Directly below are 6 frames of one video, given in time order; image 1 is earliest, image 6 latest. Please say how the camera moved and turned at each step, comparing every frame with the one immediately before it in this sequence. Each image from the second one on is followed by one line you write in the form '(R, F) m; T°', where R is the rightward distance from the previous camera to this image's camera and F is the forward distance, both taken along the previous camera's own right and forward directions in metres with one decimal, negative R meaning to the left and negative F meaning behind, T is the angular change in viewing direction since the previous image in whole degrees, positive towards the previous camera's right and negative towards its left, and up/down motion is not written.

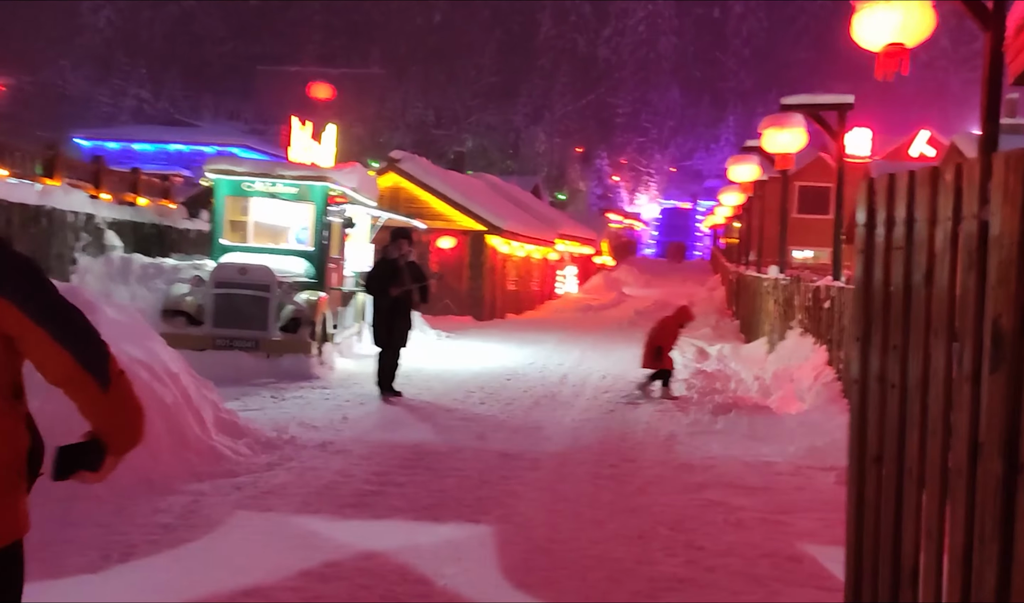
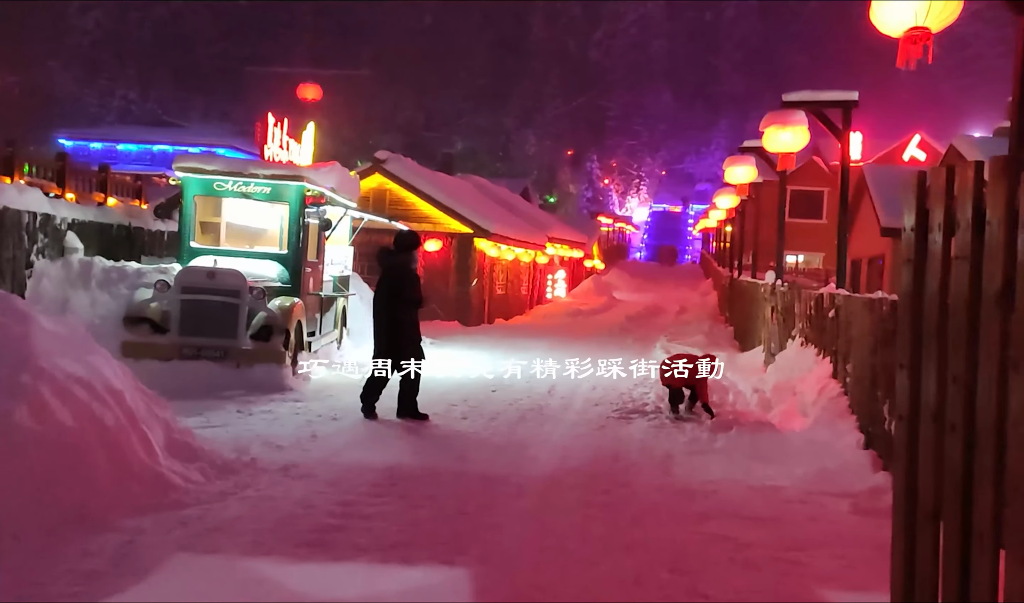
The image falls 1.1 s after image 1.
(+0.1, +0.6) m; +1°
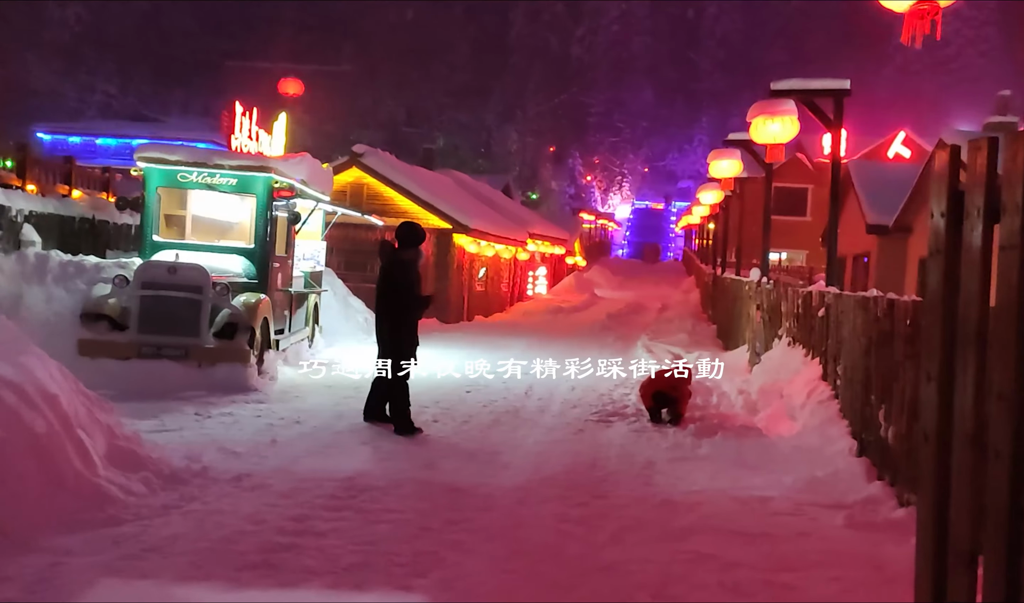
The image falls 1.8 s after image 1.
(+0.1, +0.4) m; +1°
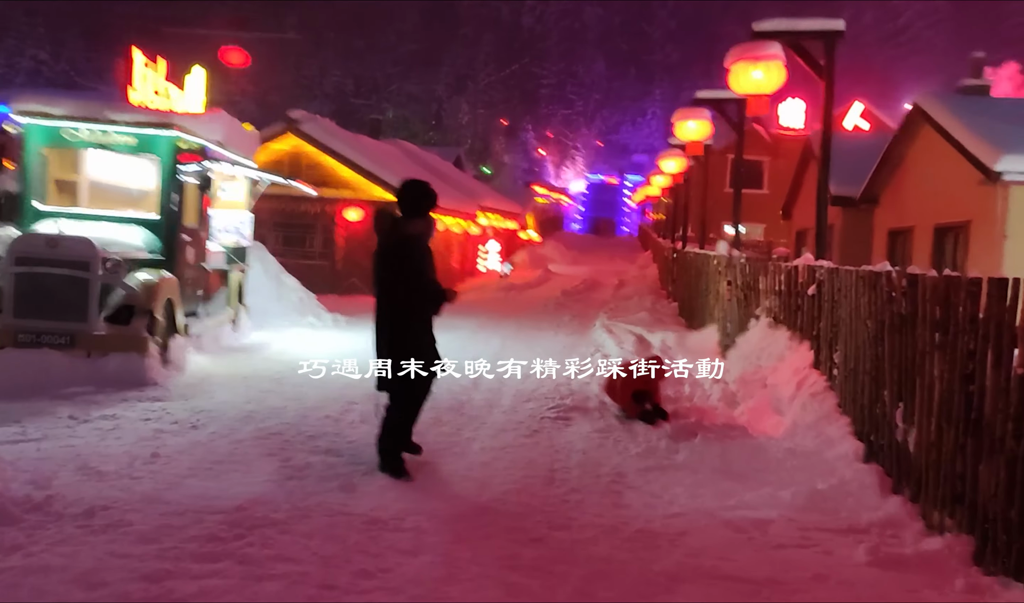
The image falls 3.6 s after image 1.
(+0.1, +1.3) m; +3°
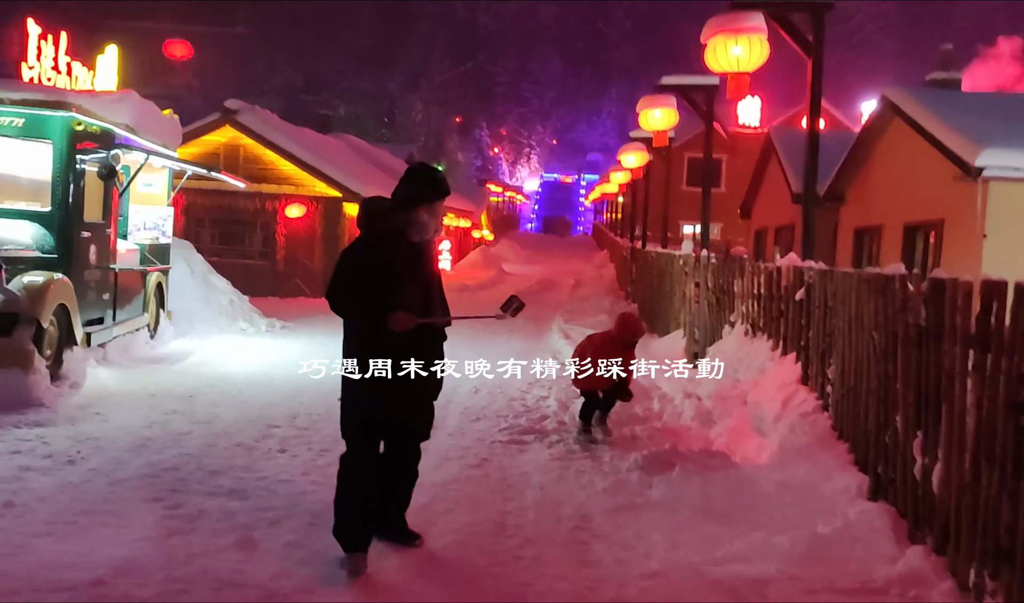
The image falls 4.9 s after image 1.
(+0.1, +1.0) m; +3°
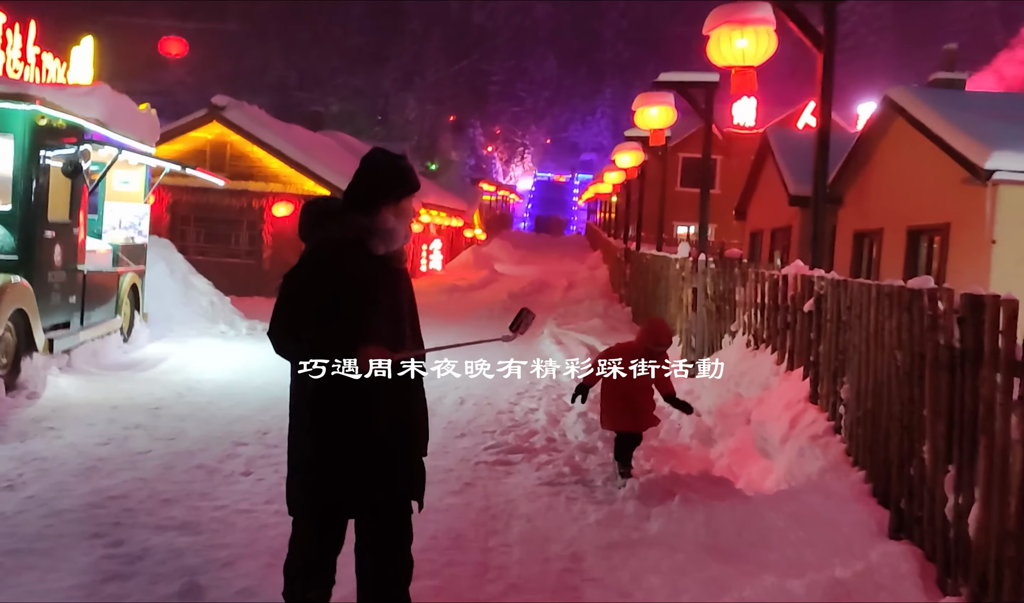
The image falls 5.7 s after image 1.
(0.0, +0.5) m; 0°
